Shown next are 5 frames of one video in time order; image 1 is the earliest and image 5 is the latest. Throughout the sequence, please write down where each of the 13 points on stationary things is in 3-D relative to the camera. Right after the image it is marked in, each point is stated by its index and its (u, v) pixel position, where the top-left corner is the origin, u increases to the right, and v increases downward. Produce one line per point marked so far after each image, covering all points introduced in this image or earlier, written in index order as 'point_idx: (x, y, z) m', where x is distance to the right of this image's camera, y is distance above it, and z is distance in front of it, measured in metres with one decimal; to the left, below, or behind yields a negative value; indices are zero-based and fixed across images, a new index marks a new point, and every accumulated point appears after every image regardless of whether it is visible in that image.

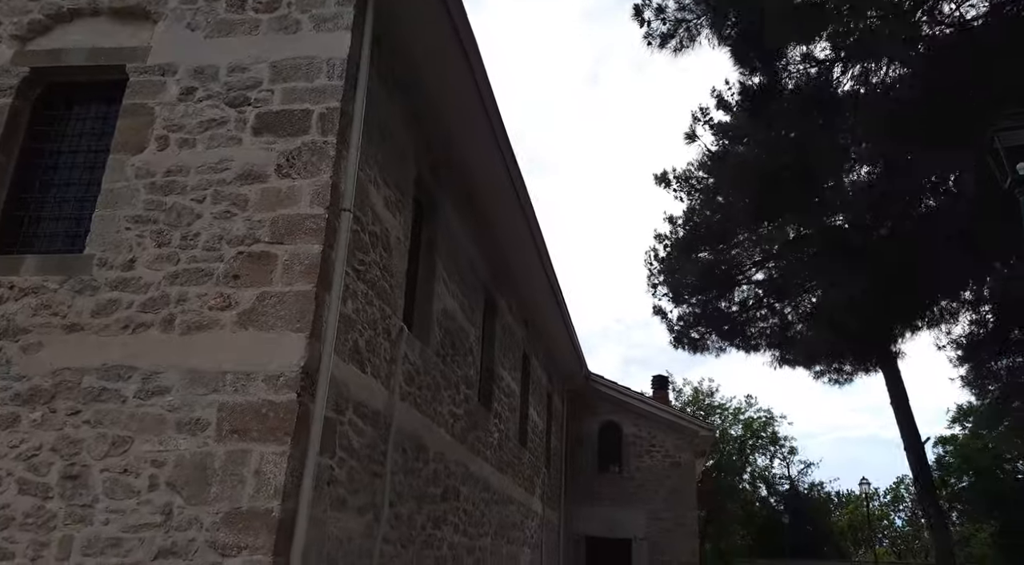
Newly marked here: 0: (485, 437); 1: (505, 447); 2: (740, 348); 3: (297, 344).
0: (-0.2, -1.5, +6.3) m
1: (-0.1, -1.8, +7.0) m
2: (+4.6, -1.3, +13.4) m
3: (-1.0, -0.3, +3.1) m
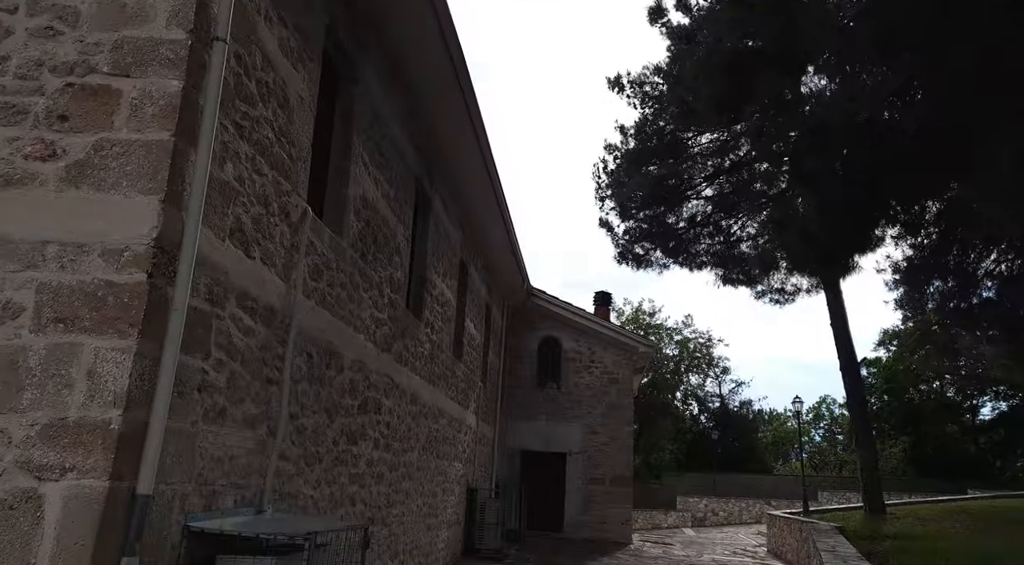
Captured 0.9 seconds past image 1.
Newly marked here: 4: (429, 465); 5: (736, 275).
0: (-0.8, -0.6, +5.7) m
1: (-0.7, -0.7, +6.5) m
2: (+3.4, +0.3, +13.1) m
3: (-1.3, +0.3, +2.4) m
4: (-0.8, -1.7, +6.3) m
5: (+4.5, +0.2, +13.2) m
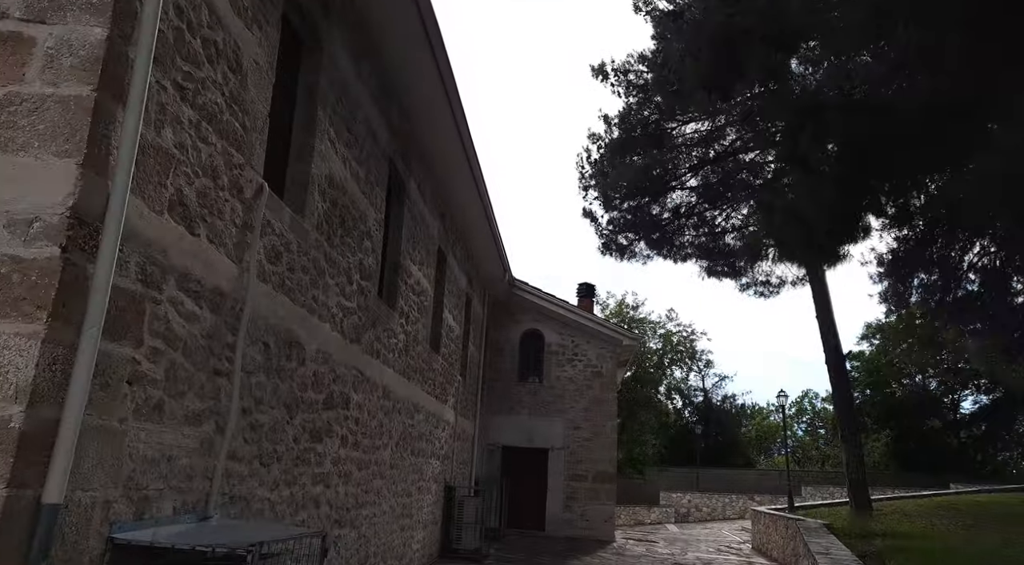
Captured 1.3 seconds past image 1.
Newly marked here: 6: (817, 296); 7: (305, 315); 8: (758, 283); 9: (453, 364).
0: (-1.0, -0.5, +5.4) m
1: (-0.9, -0.6, +6.2) m
2: (+3.1, +0.5, +12.9) m
3: (-1.4, +0.3, +2.1) m
4: (-1.0, -1.6, +6.0) m
5: (+4.1, +0.3, +13.0) m
6: (+5.1, -0.2, +10.9) m
7: (-1.2, -0.2, +3.8) m
8: (+4.9, 0.0, +13.2) m
9: (-0.7, -1.0, +8.3) m
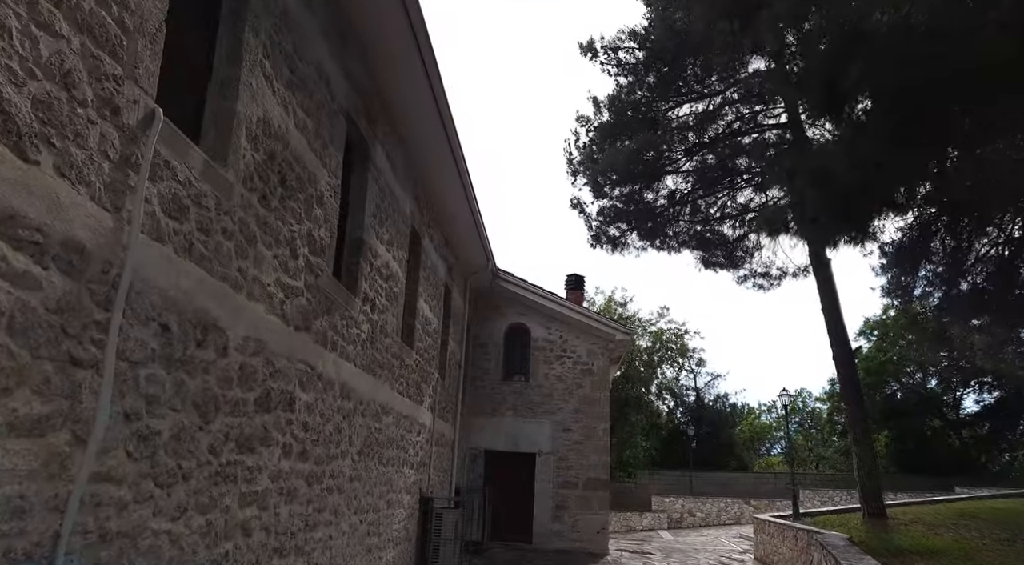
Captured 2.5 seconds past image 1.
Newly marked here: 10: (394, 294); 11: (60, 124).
0: (-1.1, -0.3, +4.5) m
1: (-1.1, -0.5, +5.3) m
2: (+2.8, +0.6, +12.2) m
3: (-1.5, +0.5, +1.2) m
4: (-1.1, -1.5, +5.2) m
5: (+3.8, +0.4, +12.3) m
6: (+4.8, -0.1, +10.2) m
7: (-1.3, 0.0, +2.9) m
8: (+4.6, +0.1, +12.5) m
9: (-0.9, -0.9, +7.4) m
10: (-1.0, -0.1, +5.7) m
11: (-1.4, +0.5, +2.0) m
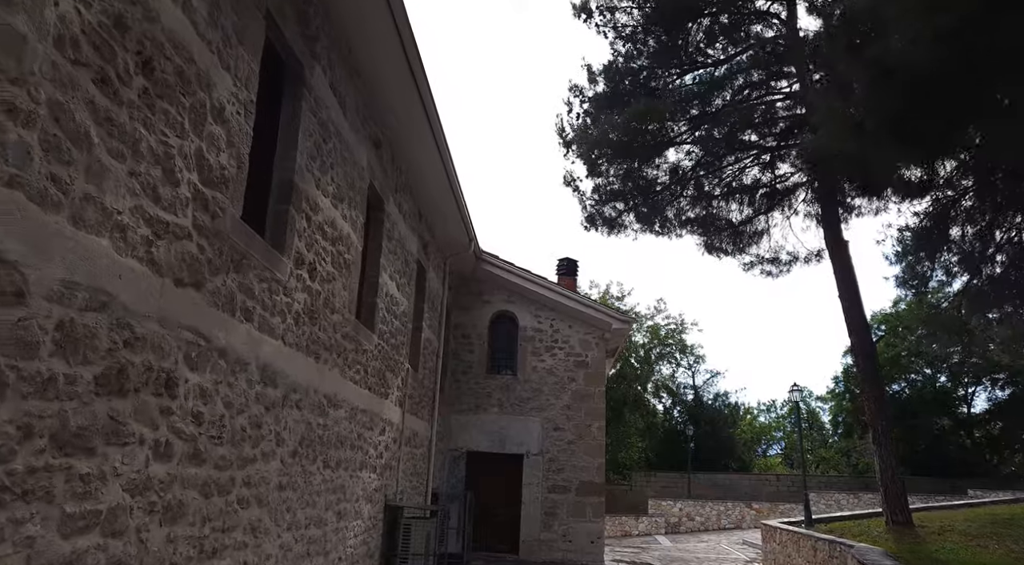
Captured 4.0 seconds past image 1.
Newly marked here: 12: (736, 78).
0: (-1.3, -0.1, +3.5) m
1: (-1.2, -0.2, +4.3) m
2: (+2.5, +0.9, +11.2) m
3: (-1.6, +0.8, +0.2) m
4: (-1.3, -1.2, +4.2) m
5: (+3.6, +0.7, +11.4) m
6: (+4.6, +0.2, +9.2) m
7: (-1.4, +0.2, +1.9) m
8: (+4.4, +0.3, +11.5) m
9: (-1.1, -0.6, +6.4) m
10: (-1.2, +0.2, +4.7) m
11: (-1.5, +0.7, +1.0) m
12: (+3.4, +3.1, +10.0) m
